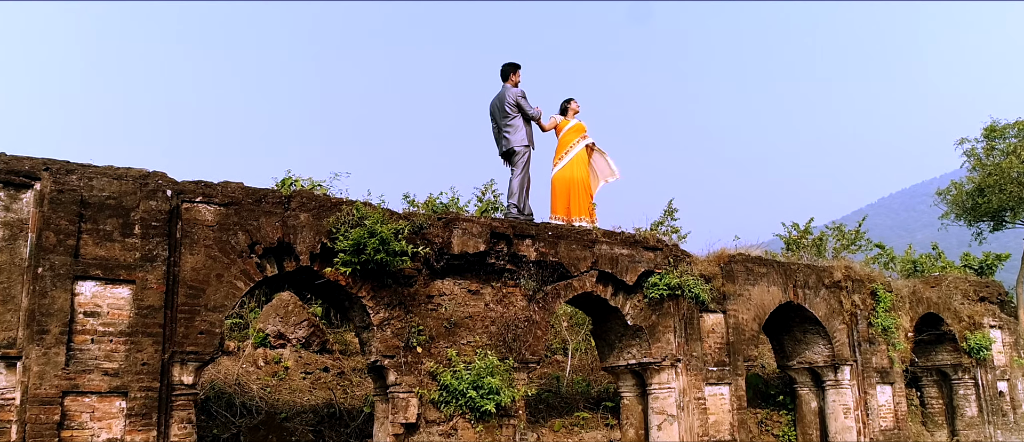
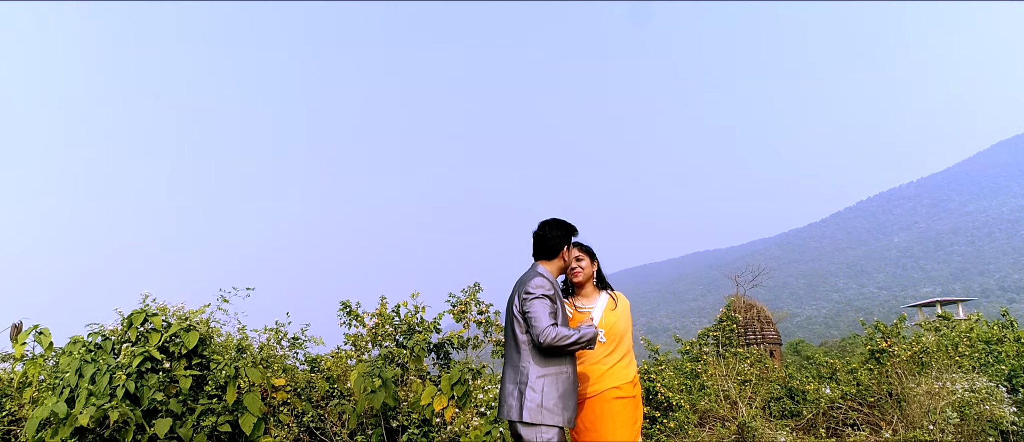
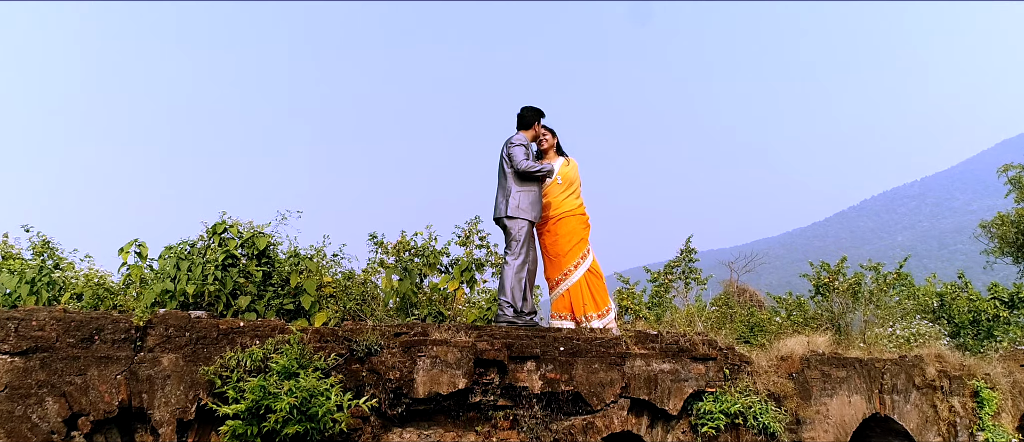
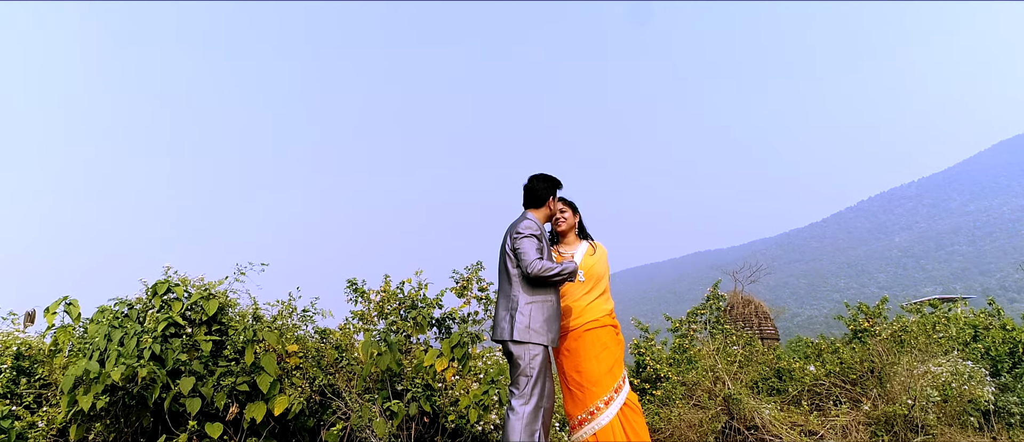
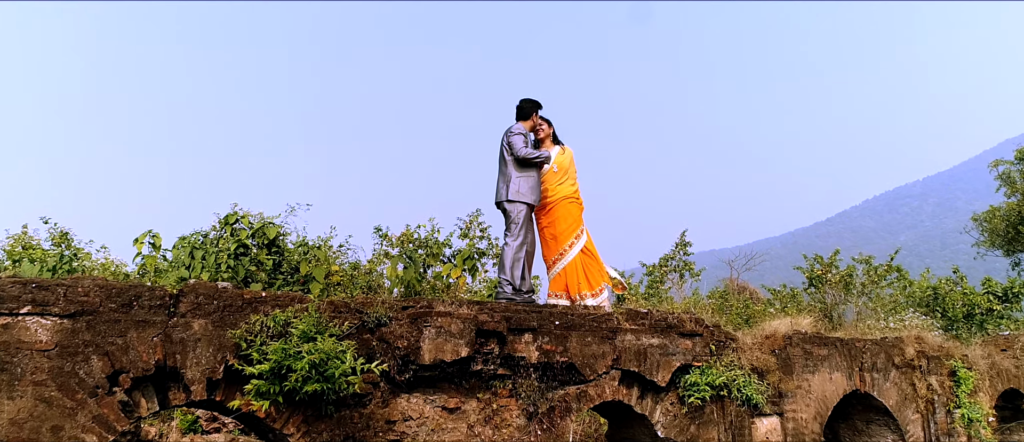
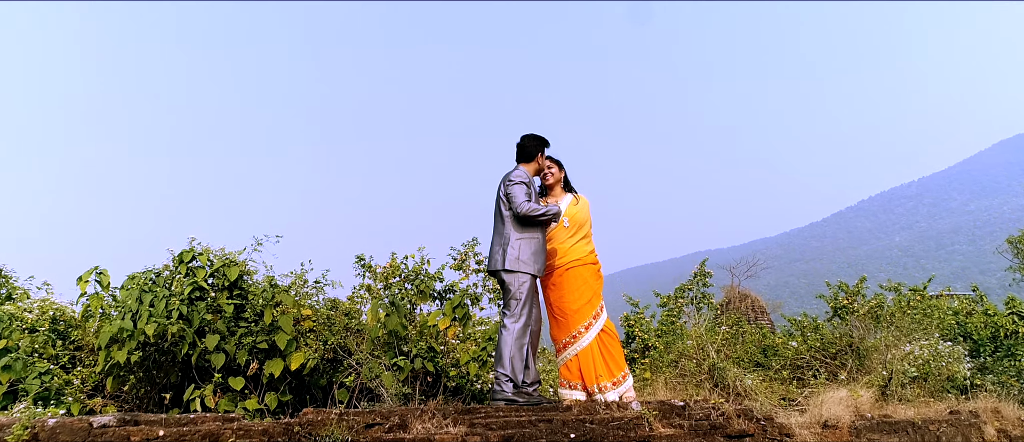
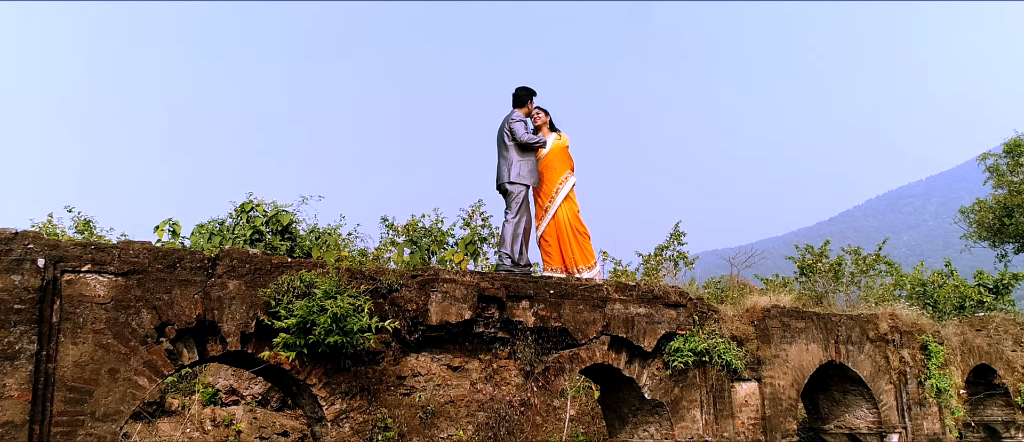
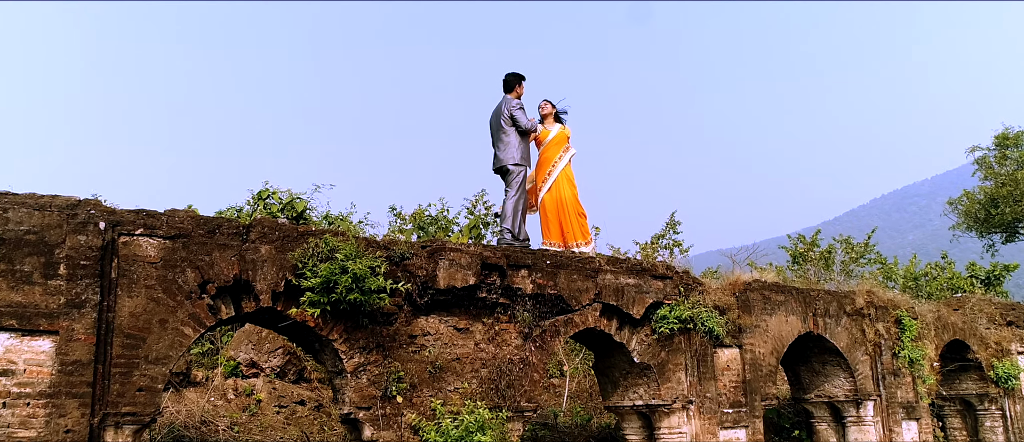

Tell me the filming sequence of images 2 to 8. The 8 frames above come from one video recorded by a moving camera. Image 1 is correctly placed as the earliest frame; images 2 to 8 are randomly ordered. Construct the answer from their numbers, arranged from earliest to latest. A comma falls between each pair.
8, 7, 5, 3, 6, 4, 2
